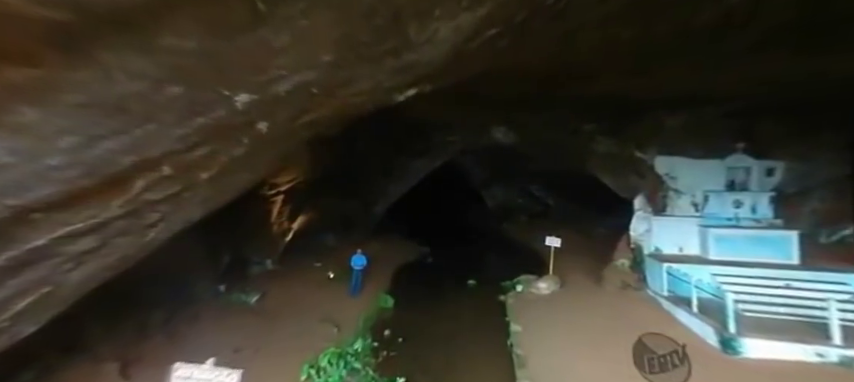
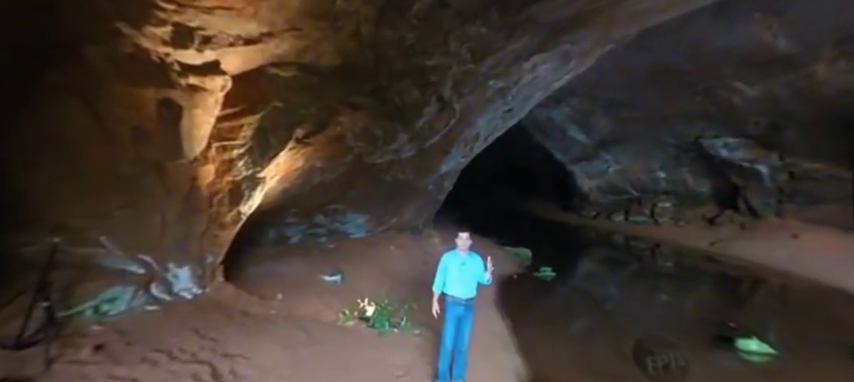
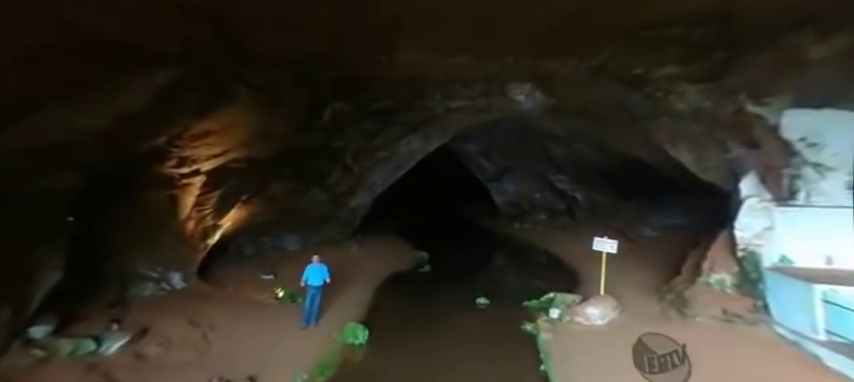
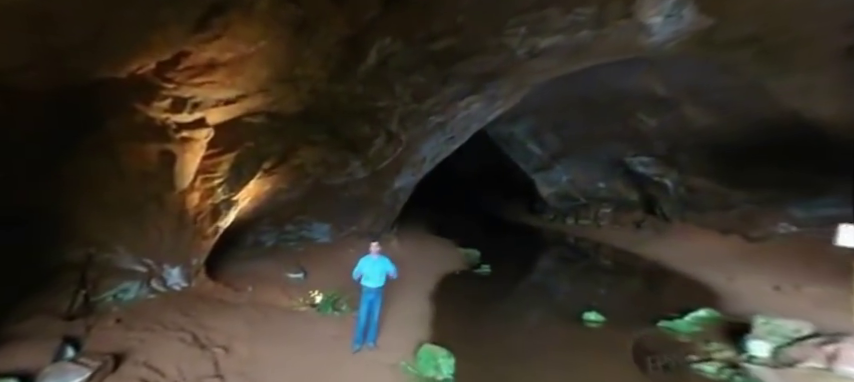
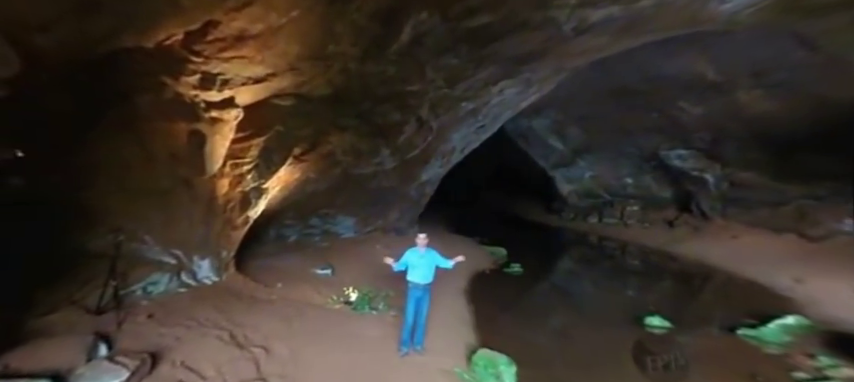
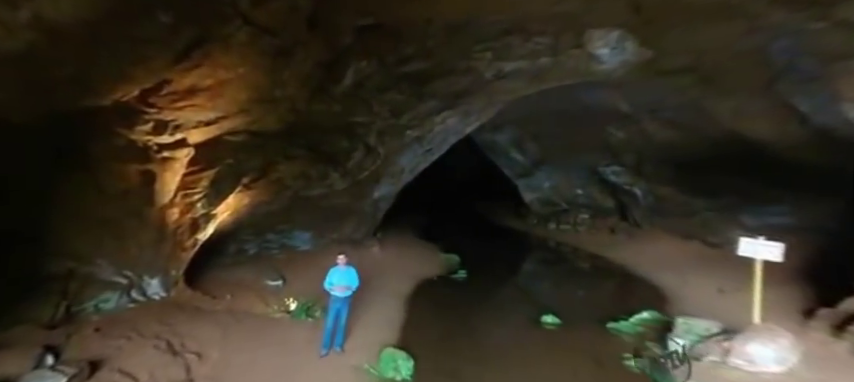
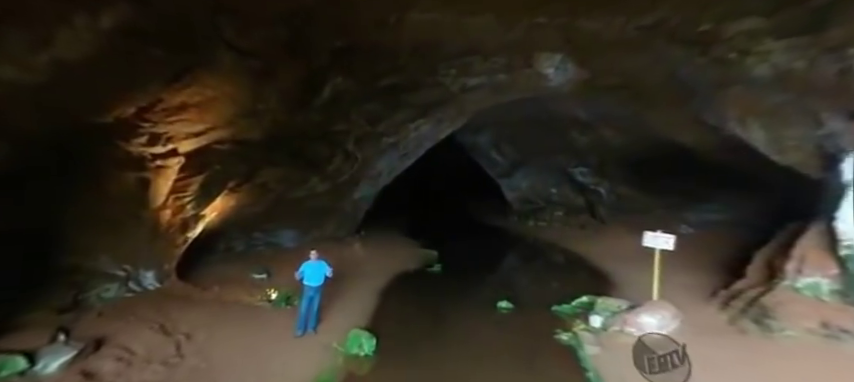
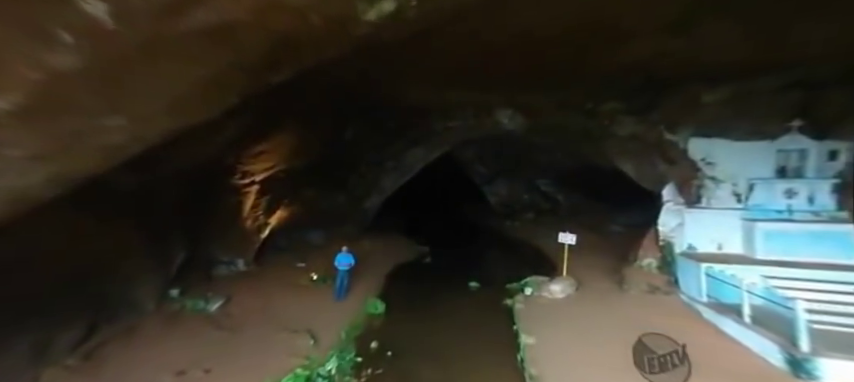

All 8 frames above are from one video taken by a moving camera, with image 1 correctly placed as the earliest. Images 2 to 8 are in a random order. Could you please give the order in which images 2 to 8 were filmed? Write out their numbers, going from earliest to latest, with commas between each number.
8, 3, 7, 6, 4, 5, 2
